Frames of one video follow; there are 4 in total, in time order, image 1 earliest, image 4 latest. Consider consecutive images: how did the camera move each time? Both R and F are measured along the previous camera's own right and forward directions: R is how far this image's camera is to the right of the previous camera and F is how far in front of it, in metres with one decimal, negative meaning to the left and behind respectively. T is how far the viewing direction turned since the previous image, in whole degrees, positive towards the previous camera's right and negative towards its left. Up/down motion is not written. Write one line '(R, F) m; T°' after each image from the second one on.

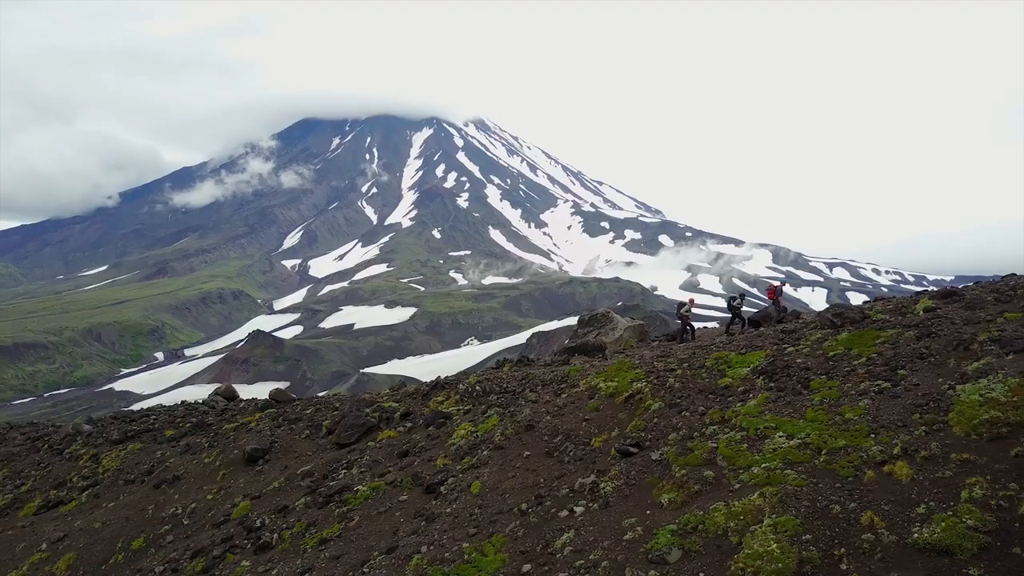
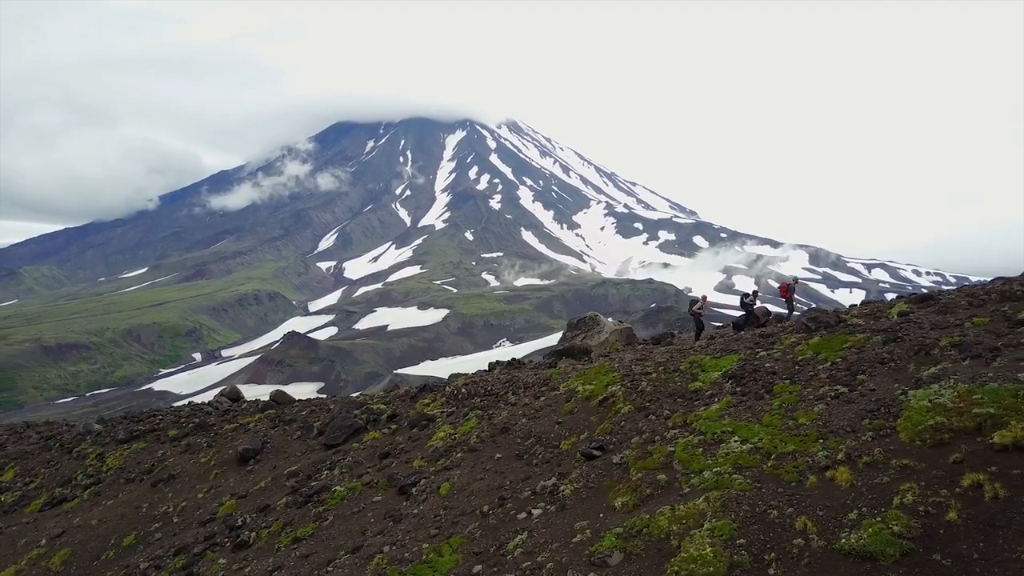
(+1.4, -0.2) m; -2°
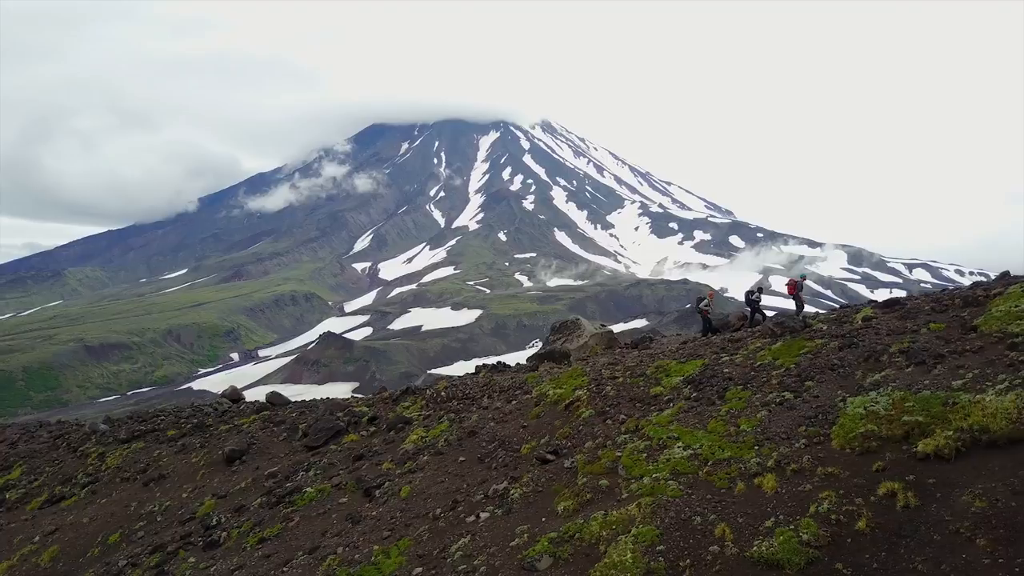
(+1.6, -0.1) m; -2°
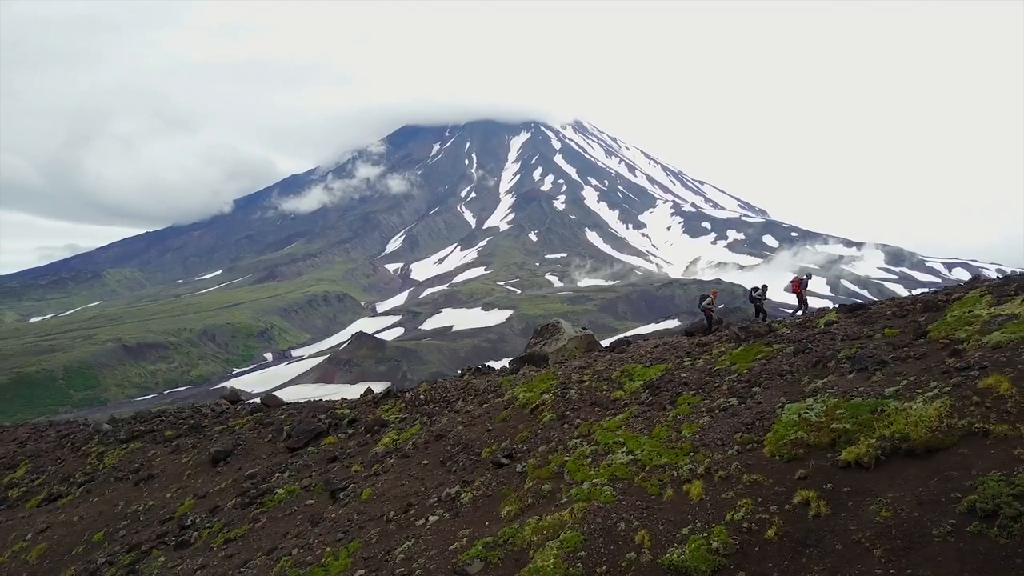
(+1.6, -0.1) m; -1°
